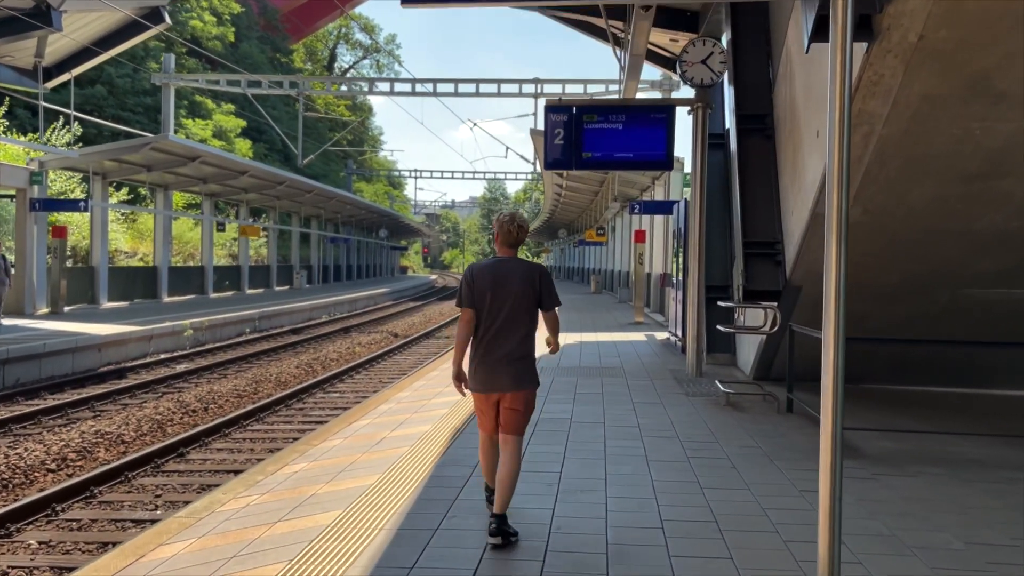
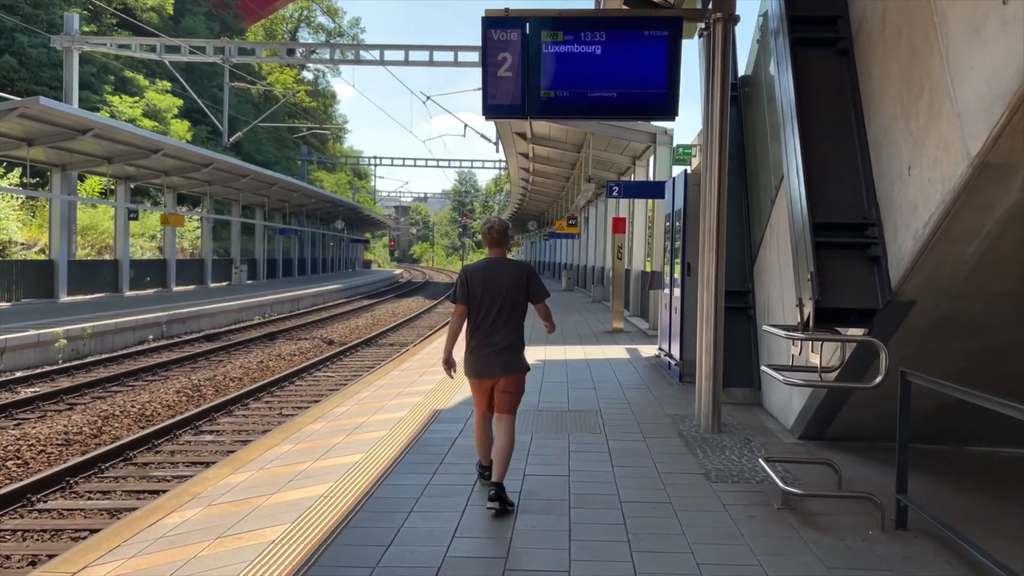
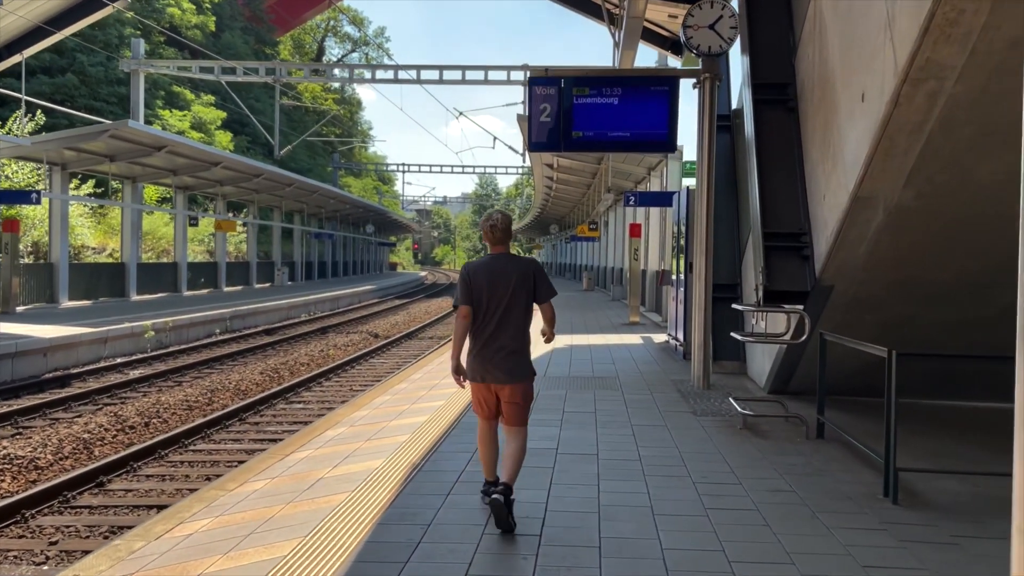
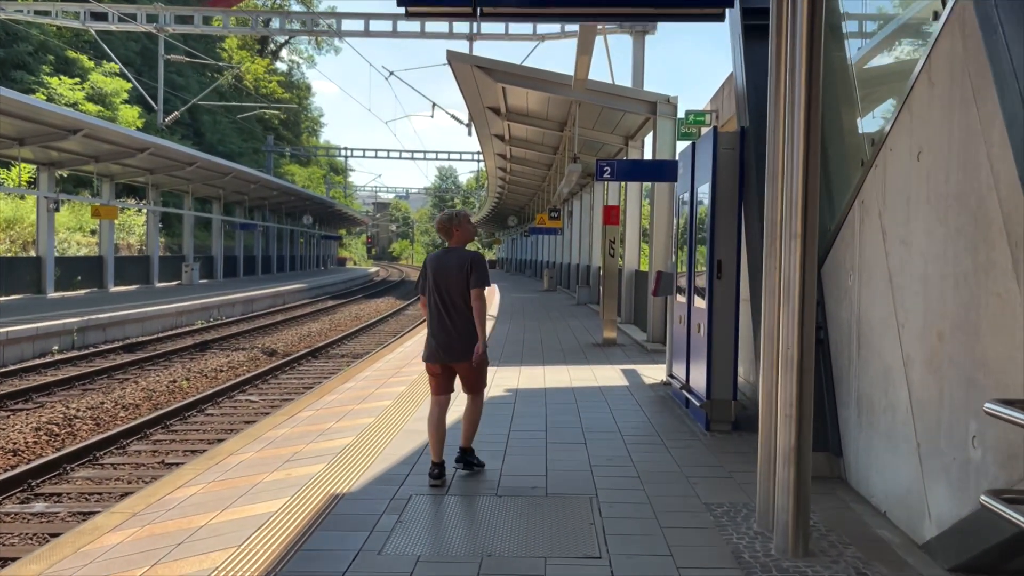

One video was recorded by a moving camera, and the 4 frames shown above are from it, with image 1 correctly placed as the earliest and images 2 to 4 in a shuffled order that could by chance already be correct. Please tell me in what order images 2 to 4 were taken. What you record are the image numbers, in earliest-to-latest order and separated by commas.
3, 2, 4
